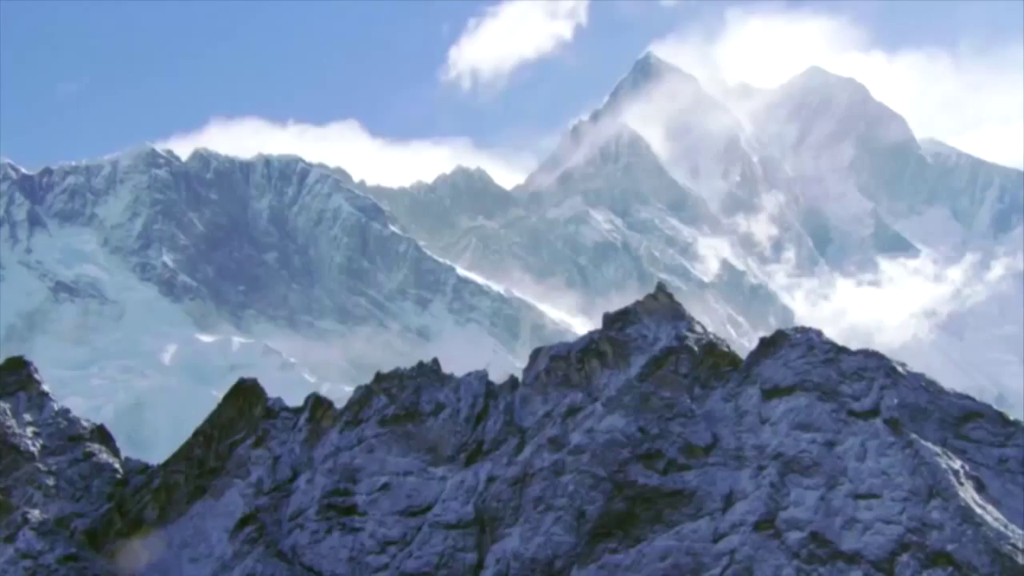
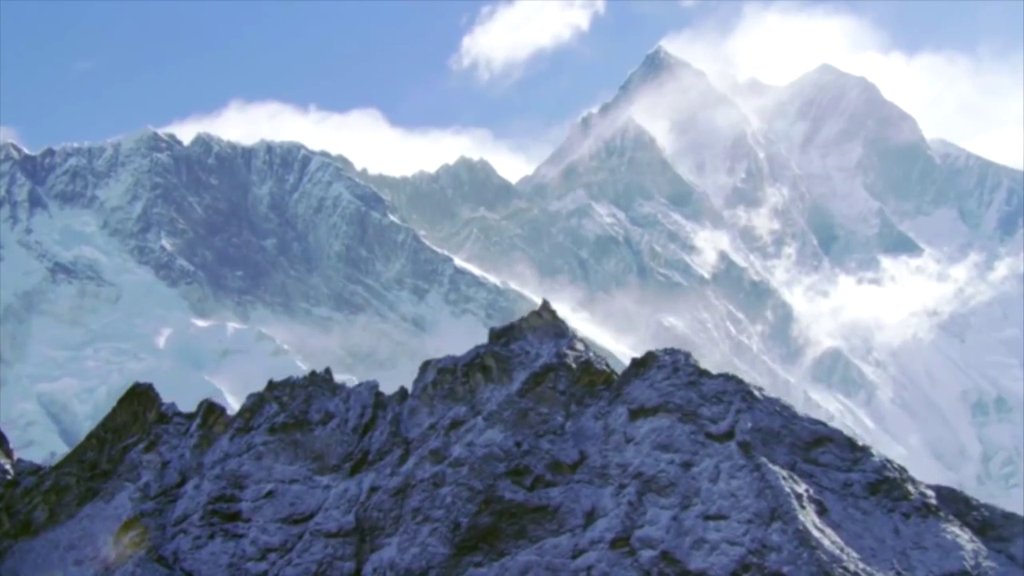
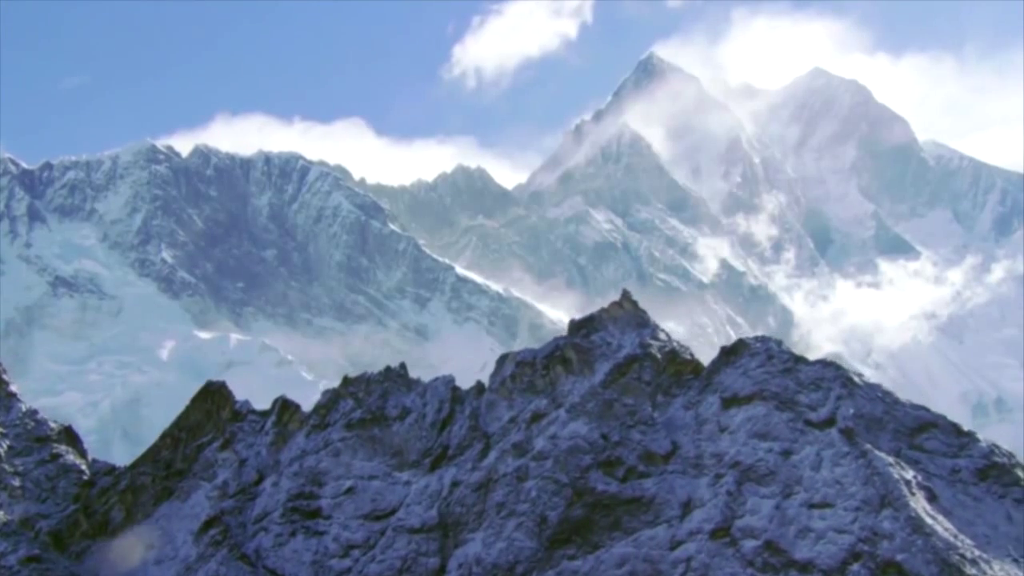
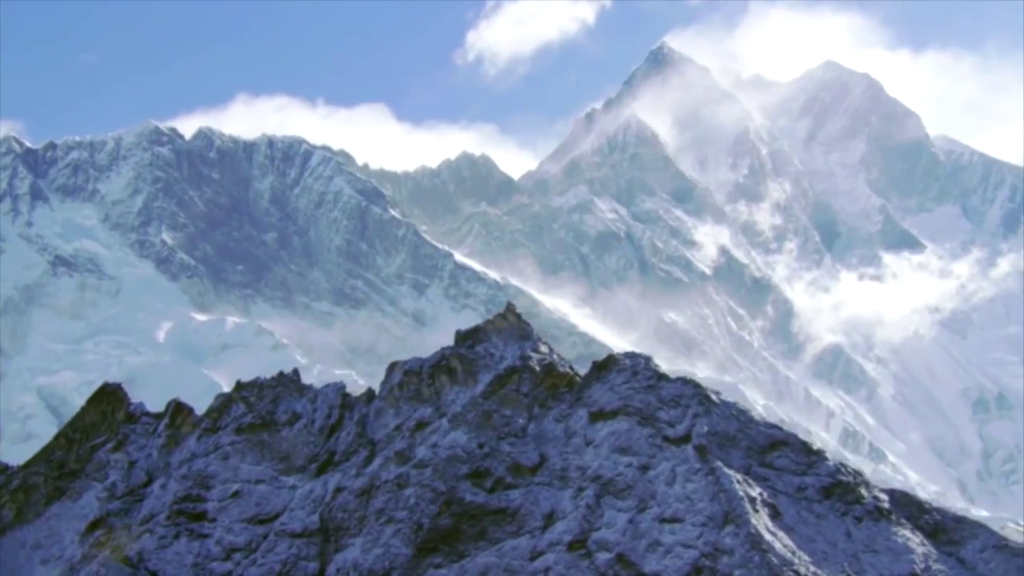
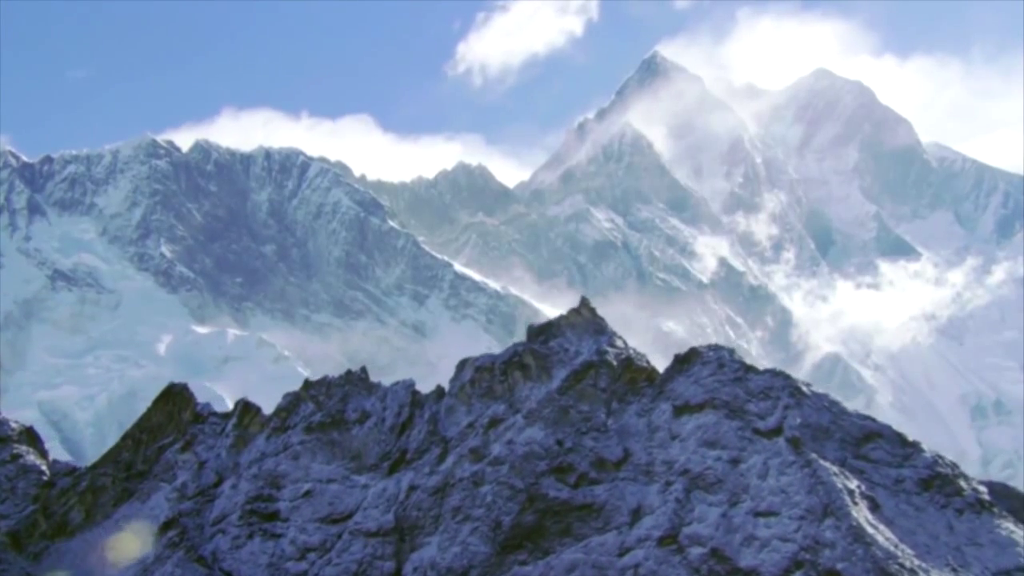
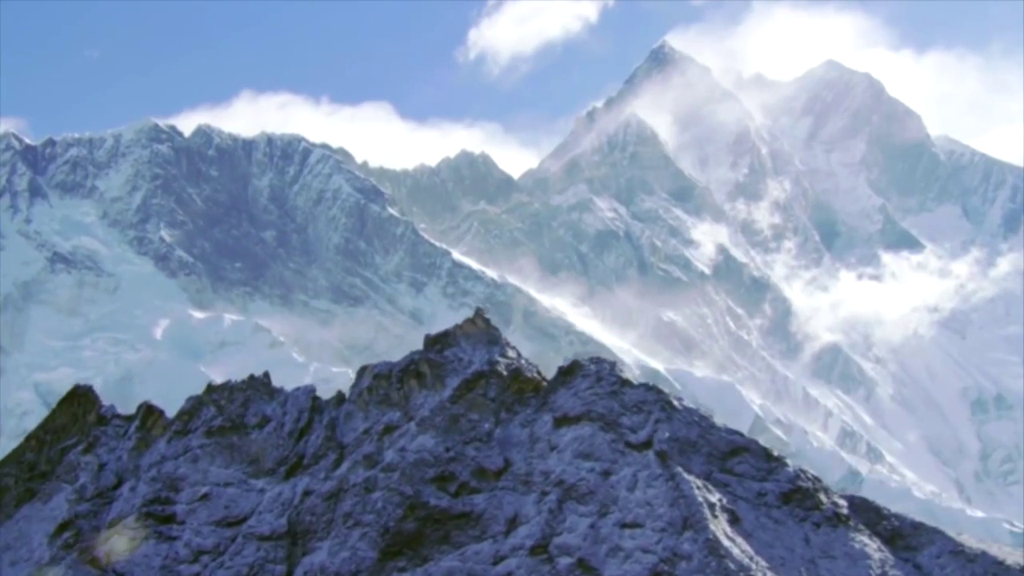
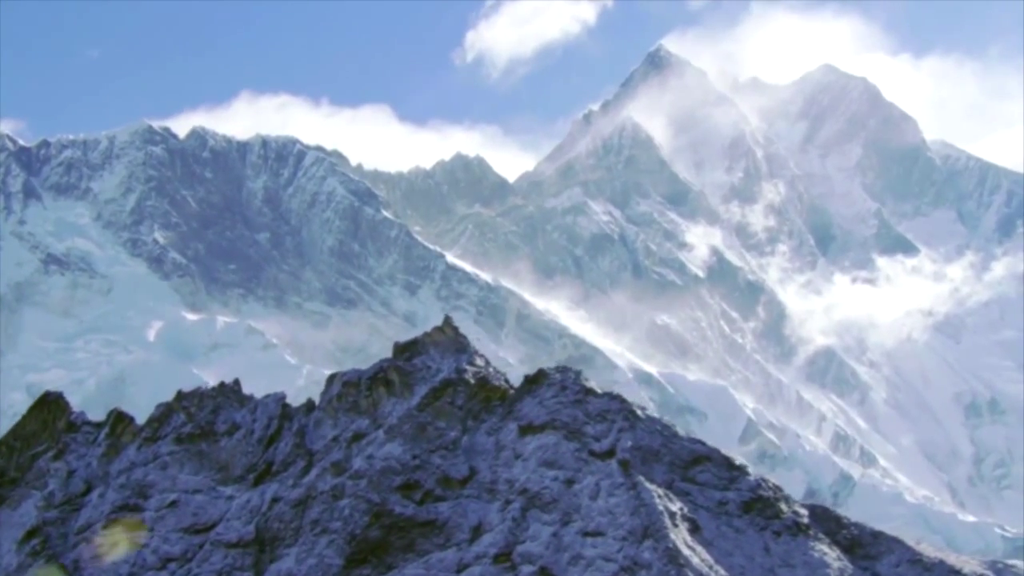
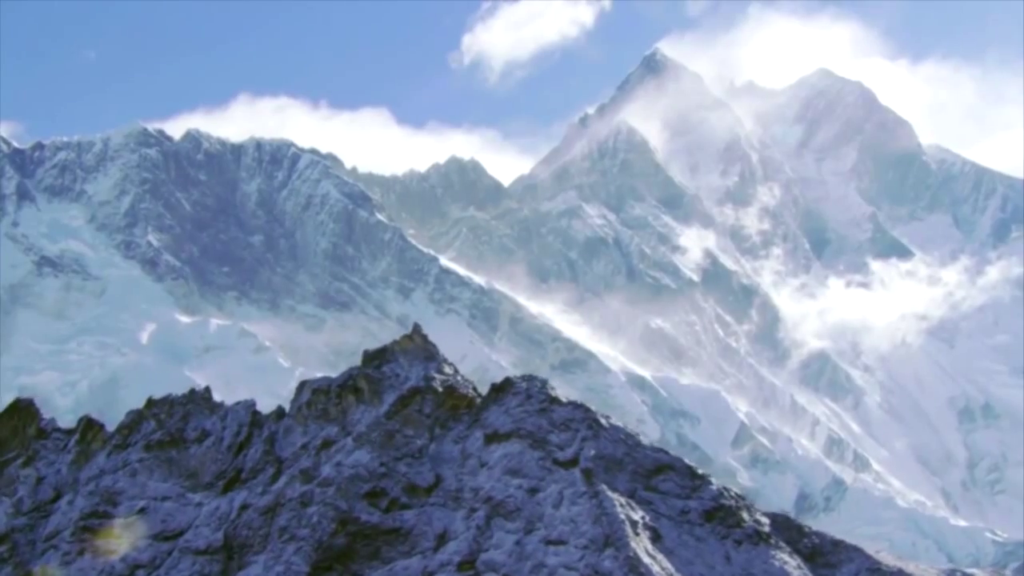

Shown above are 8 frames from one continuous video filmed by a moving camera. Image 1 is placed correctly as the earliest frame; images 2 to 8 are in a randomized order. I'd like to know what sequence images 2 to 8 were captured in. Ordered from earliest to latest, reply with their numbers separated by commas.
3, 5, 2, 4, 6, 7, 8
